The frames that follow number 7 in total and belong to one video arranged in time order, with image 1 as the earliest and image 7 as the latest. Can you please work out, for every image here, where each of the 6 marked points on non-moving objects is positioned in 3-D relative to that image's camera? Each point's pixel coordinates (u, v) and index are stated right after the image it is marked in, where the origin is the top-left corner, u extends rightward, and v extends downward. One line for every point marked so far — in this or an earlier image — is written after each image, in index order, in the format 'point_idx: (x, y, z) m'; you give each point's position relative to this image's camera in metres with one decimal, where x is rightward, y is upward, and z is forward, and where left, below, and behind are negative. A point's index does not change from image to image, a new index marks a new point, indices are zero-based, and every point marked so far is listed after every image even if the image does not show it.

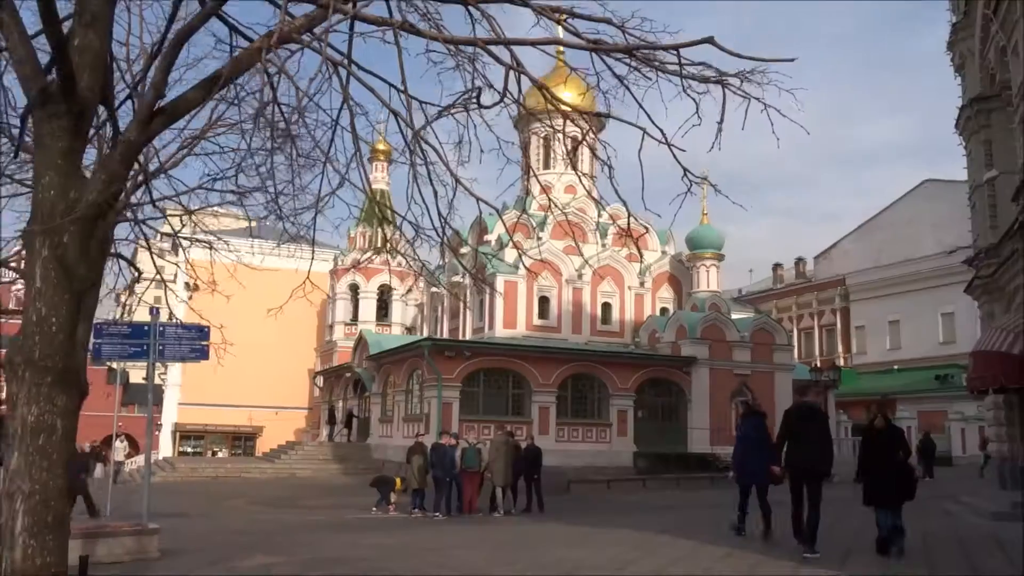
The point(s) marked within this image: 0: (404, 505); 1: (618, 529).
0: (-1.9, -3.7, +15.0) m
1: (+1.3, -2.9, +10.5) m
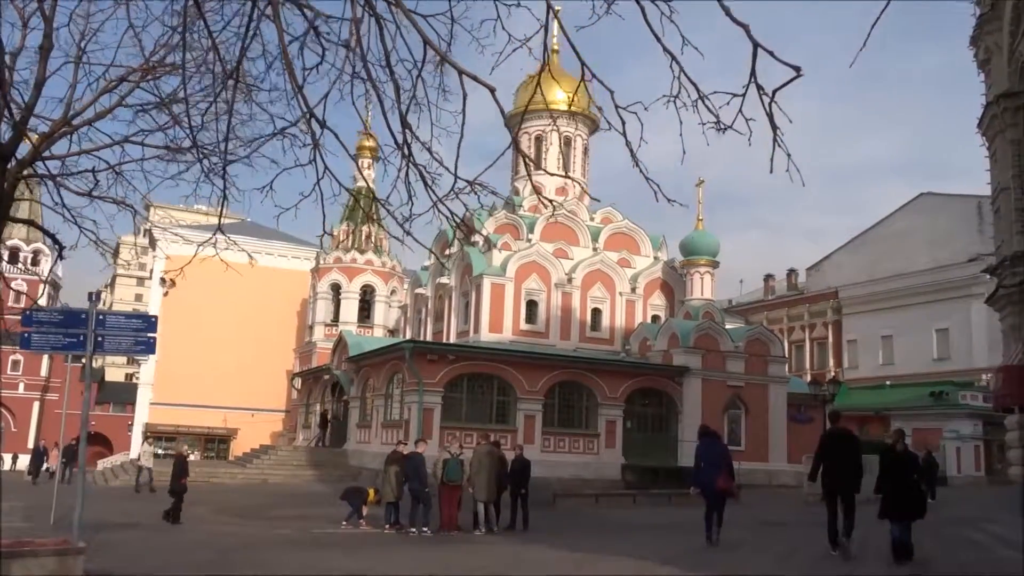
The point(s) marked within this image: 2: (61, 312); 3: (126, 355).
0: (-2.1, -3.7, +13.9) m
1: (+1.1, -2.9, +9.5) m
2: (-4.4, -0.2, +8.5) m
3: (-3.9, -0.6, +8.7) m
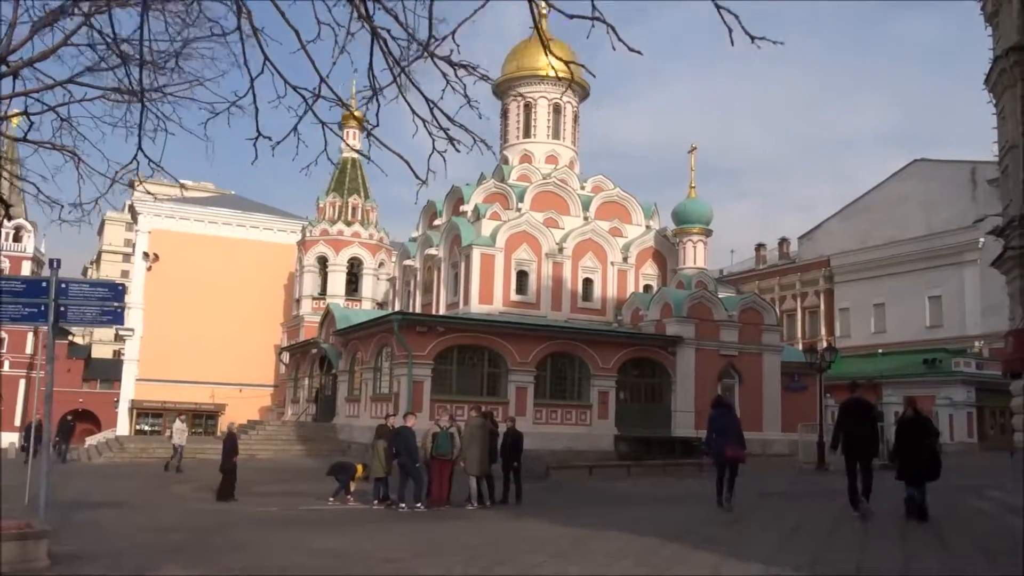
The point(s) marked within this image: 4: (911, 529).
0: (-2.3, -3.2, +13.5) m
1: (+1.0, -2.5, +9.1) m
2: (-4.5, +0.1, +8.0) m
3: (-4.0, -0.3, +8.2) m
4: (+4.1, -2.5, +9.0) m
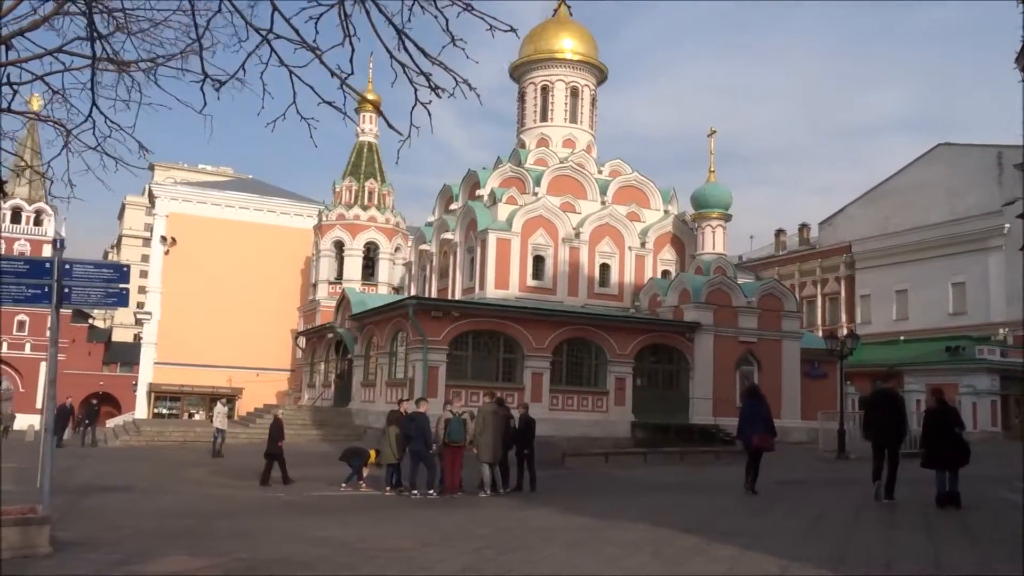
0: (-2.0, -3.0, +13.4) m
1: (+1.2, -2.4, +8.9) m
2: (-4.4, +0.2, +7.8) m
3: (-3.8, -0.2, +8.1) m
4: (+4.3, -2.3, +8.8) m
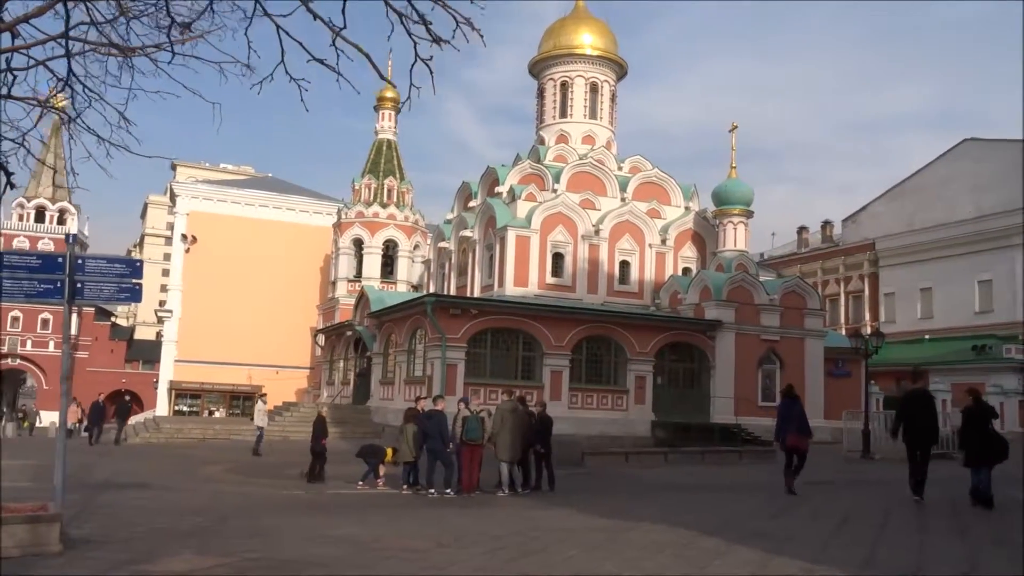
0: (-1.8, -2.9, +13.3) m
1: (+1.3, -2.3, +8.7) m
2: (-4.2, +0.3, +7.8) m
3: (-3.7, -0.1, +8.0) m
4: (+4.4, -2.3, +8.5) m
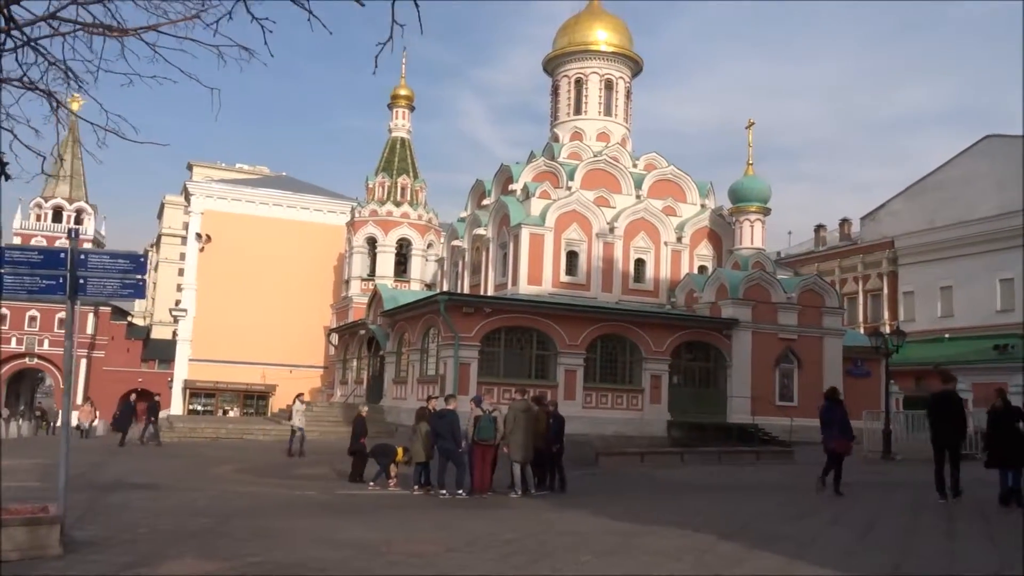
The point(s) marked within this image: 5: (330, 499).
0: (-1.6, -2.9, +13.1) m
1: (+1.5, -2.3, +8.5) m
2: (-4.1, +0.3, +7.6) m
3: (-3.6, -0.1, +7.8) m
4: (+4.6, -2.2, +8.2) m
5: (-2.2, -2.5, +10.4) m
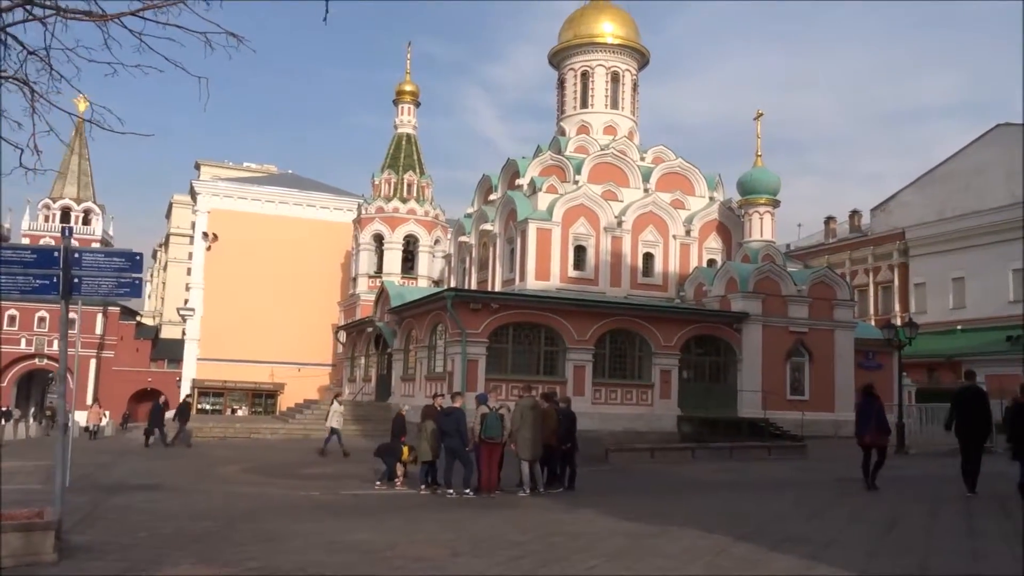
0: (-1.4, -2.8, +12.9) m
1: (+1.5, -2.2, +8.3) m
2: (-4.1, +0.3, +7.5) m
3: (-3.5, -0.1, +7.7) m
4: (+4.6, -2.1, +8.0) m
5: (-2.1, -2.5, +10.3) m
